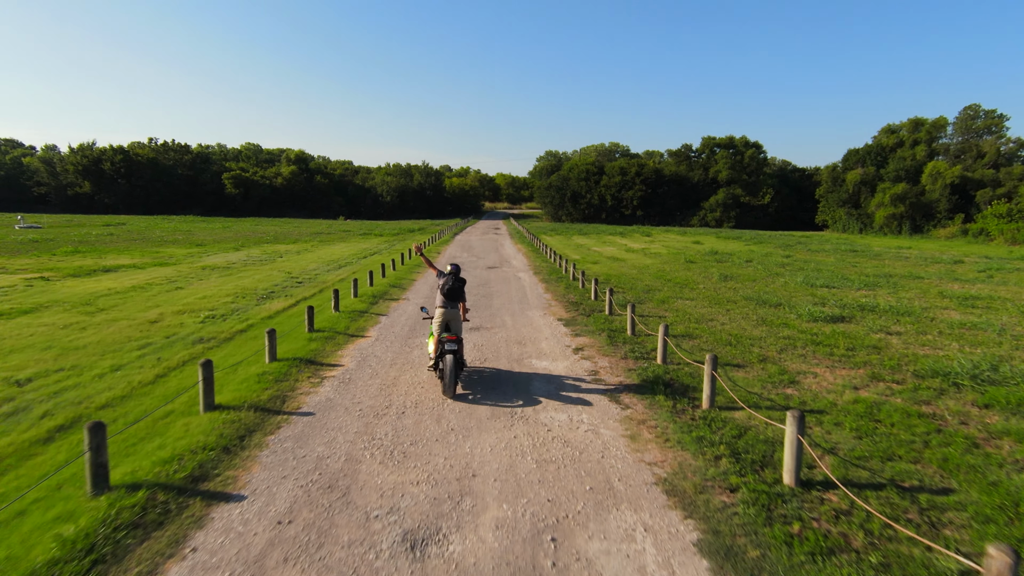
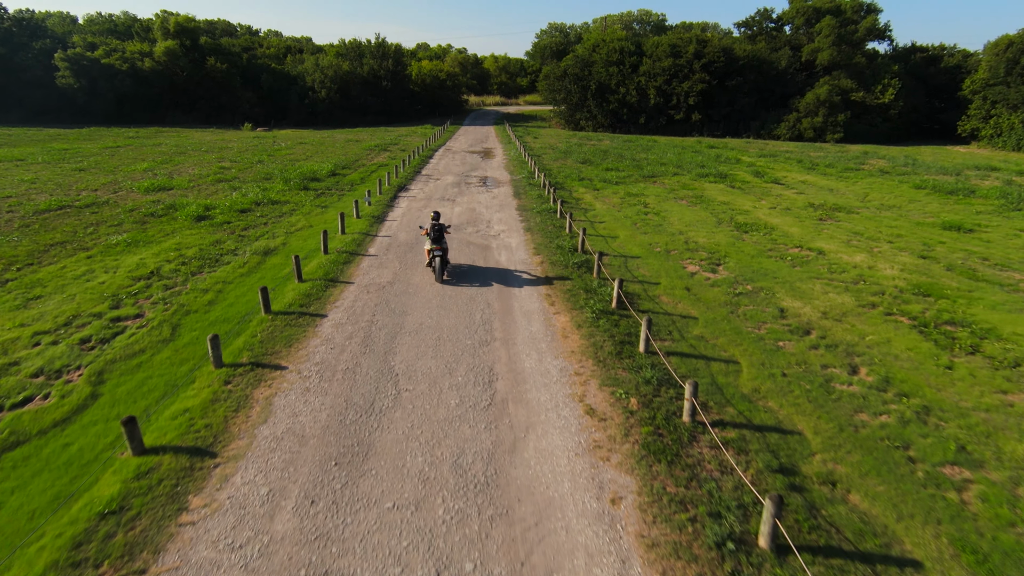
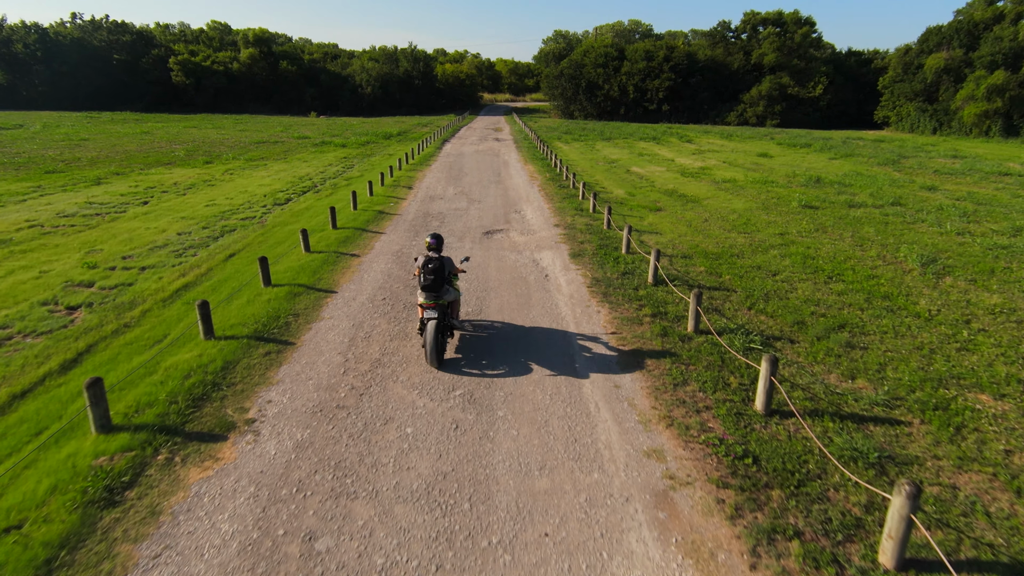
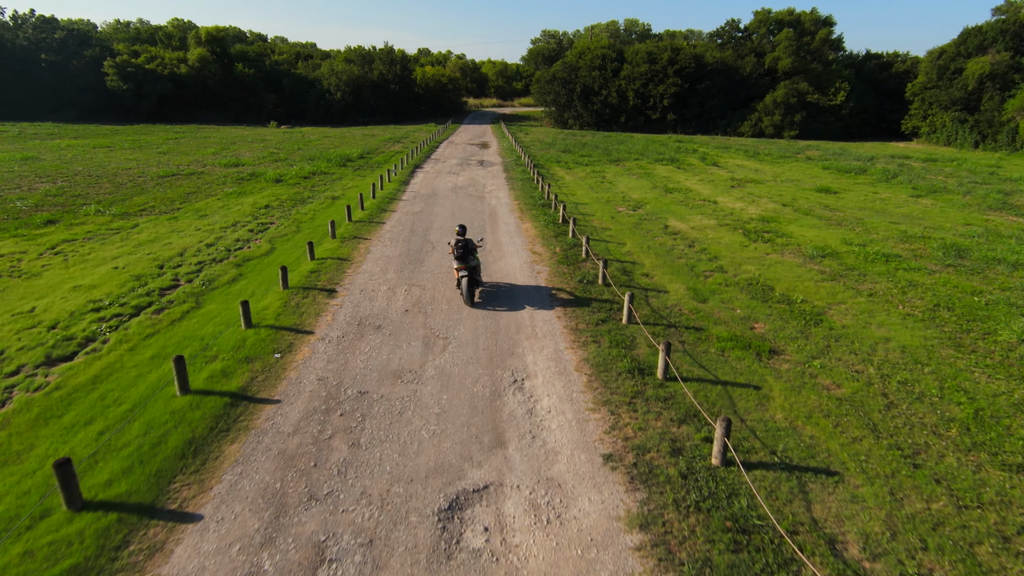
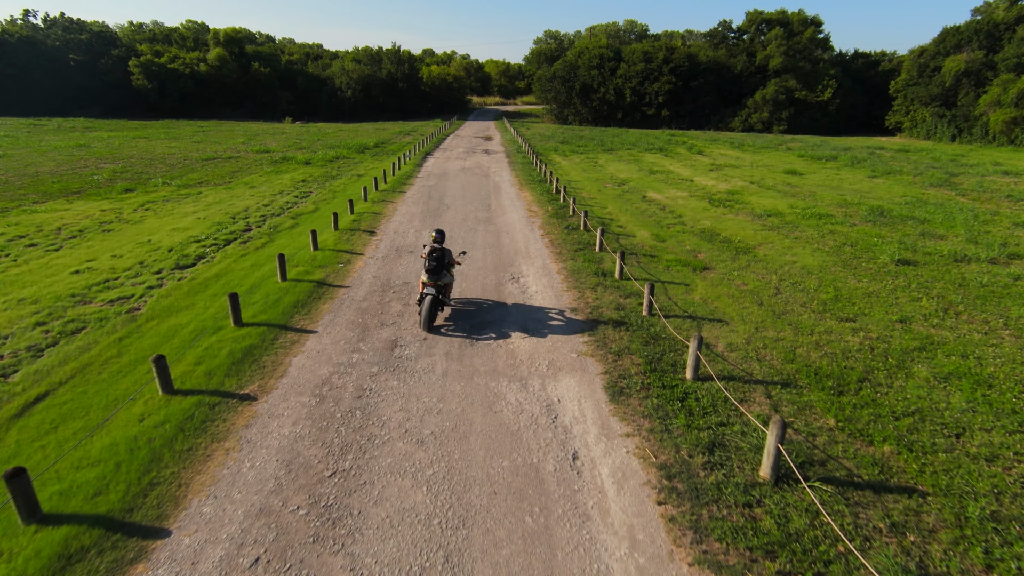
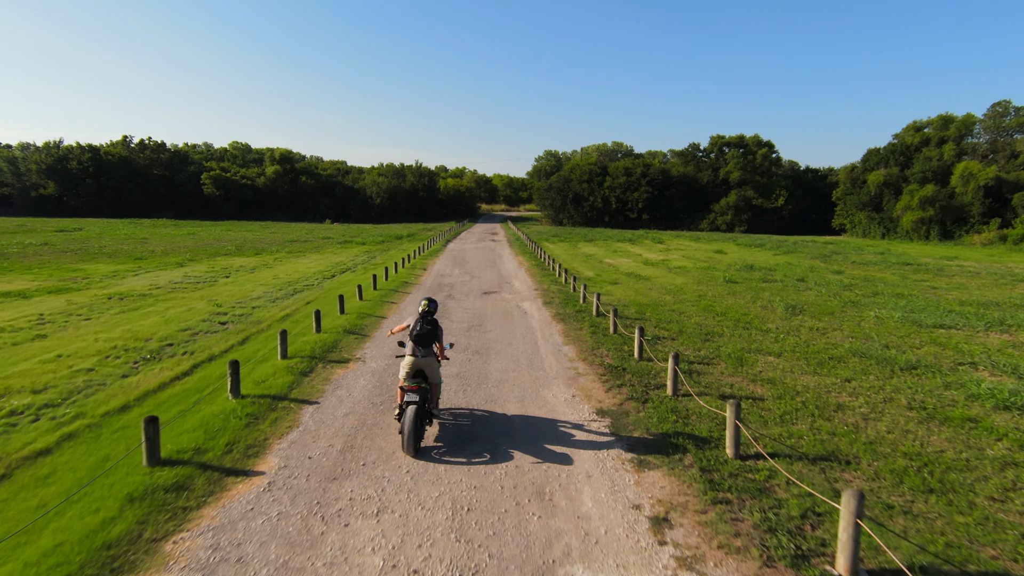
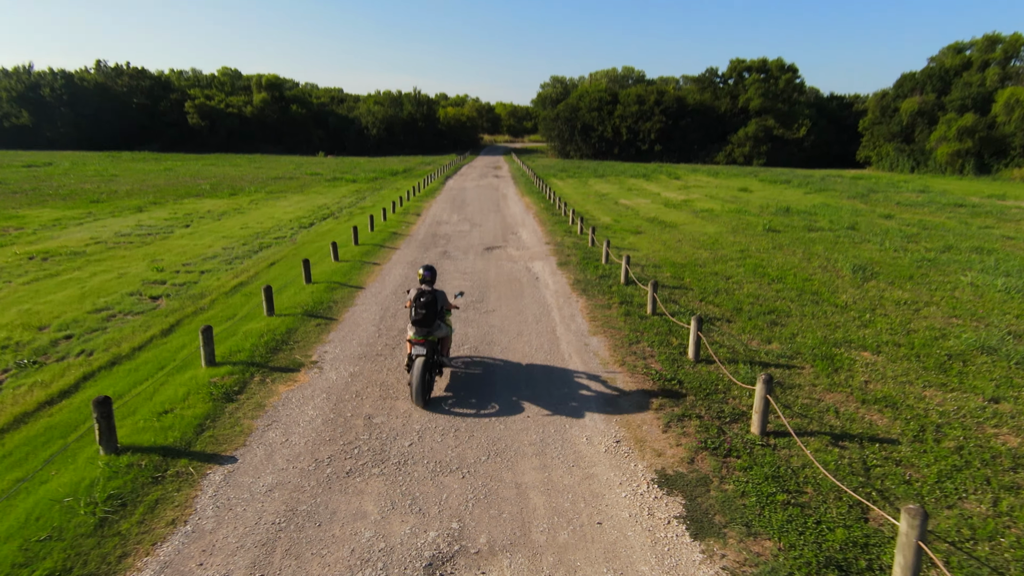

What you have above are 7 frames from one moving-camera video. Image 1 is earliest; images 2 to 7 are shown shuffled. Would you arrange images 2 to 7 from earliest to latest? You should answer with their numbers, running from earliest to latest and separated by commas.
6, 7, 3, 5, 4, 2
